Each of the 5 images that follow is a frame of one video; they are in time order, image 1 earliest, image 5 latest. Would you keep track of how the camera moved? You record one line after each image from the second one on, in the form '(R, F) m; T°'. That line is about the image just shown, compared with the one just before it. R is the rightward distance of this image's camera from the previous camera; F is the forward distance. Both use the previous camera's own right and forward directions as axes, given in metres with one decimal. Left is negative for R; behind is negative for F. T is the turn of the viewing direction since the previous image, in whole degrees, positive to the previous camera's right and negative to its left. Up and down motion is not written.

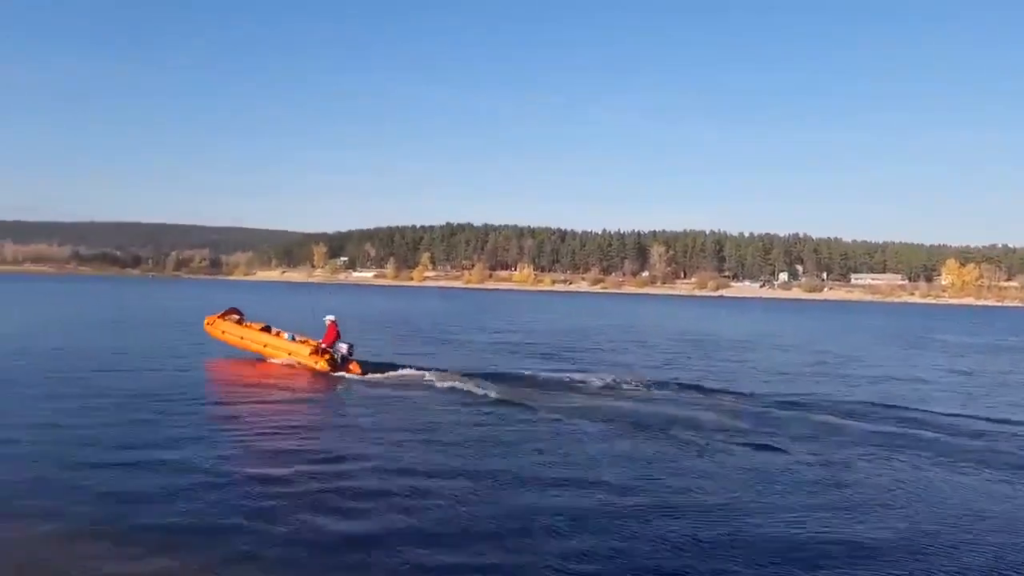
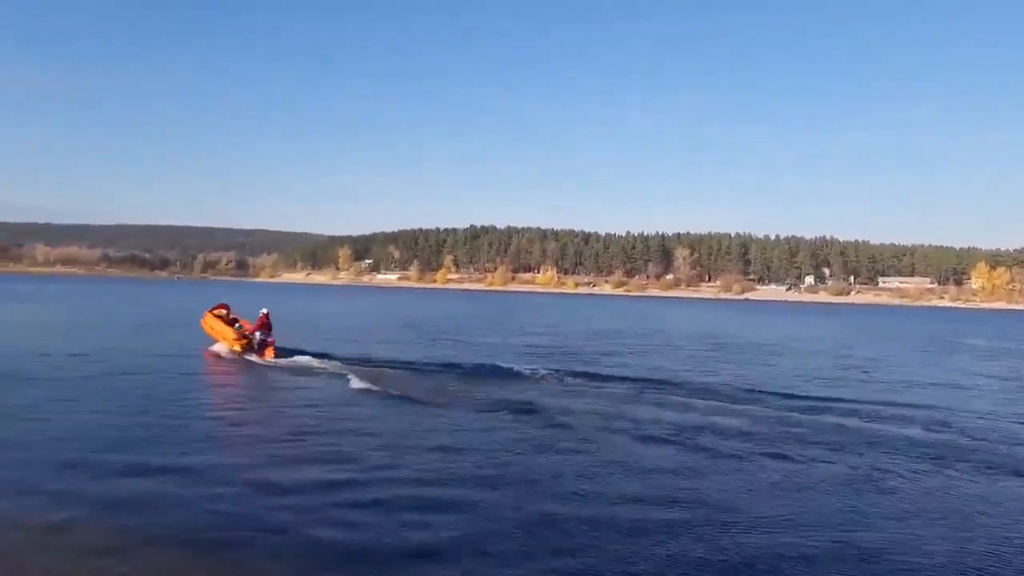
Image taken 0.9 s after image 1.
(-0.1, +0.1) m; -1°
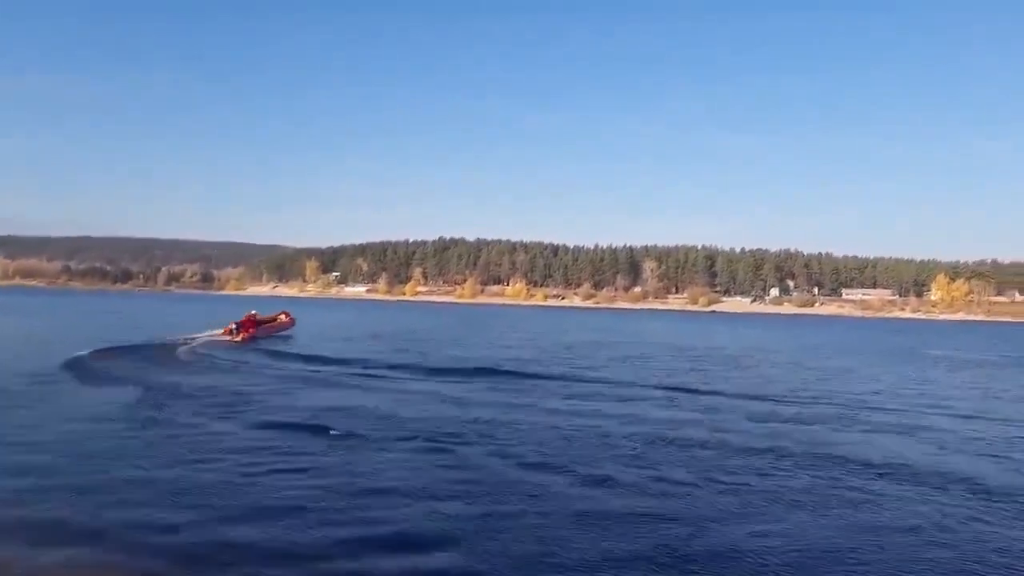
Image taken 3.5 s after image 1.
(-0.6, 0.0) m; +2°
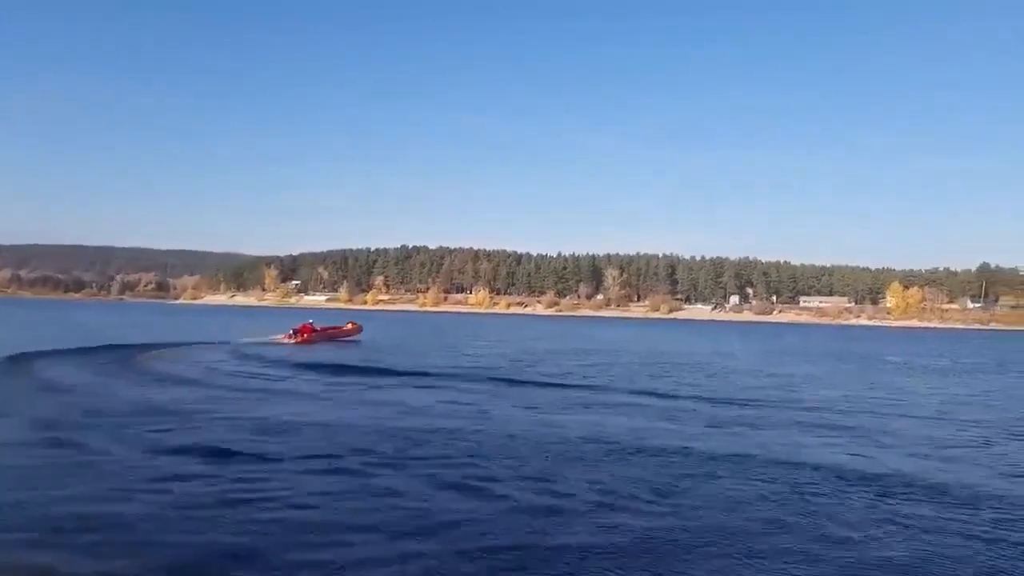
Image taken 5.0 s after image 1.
(-0.6, +0.3) m; +3°
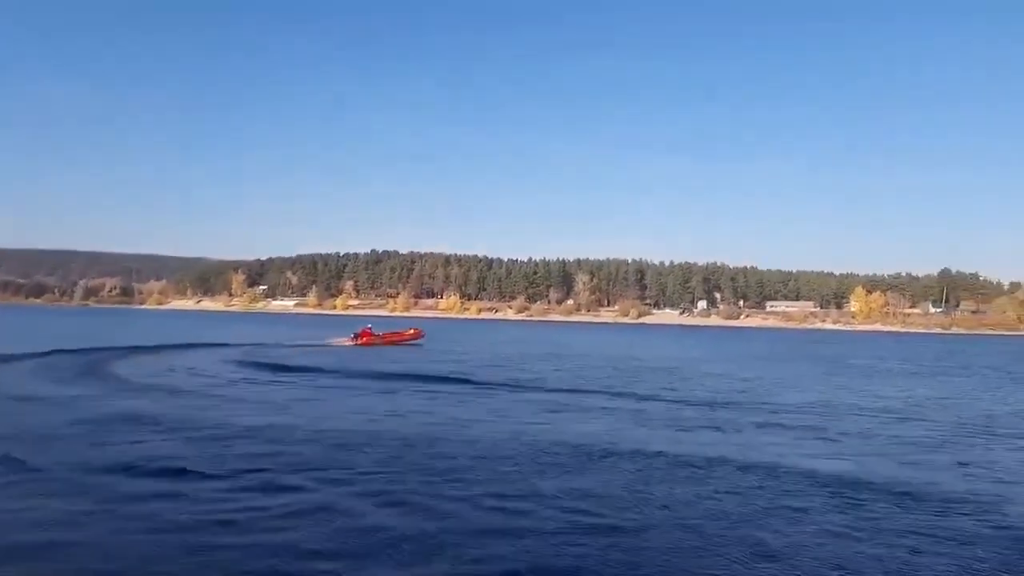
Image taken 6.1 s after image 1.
(-0.8, +0.1) m; +2°
